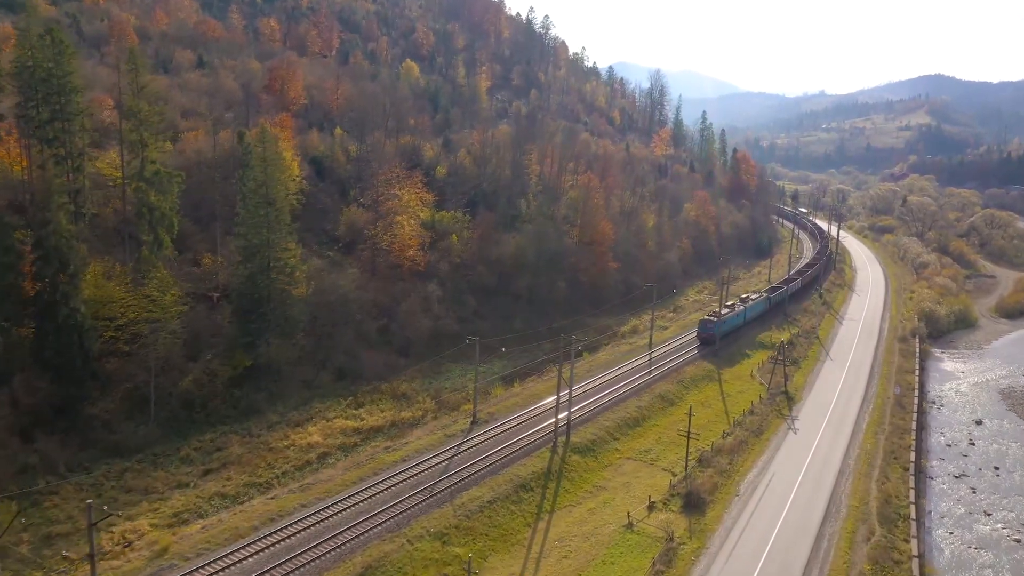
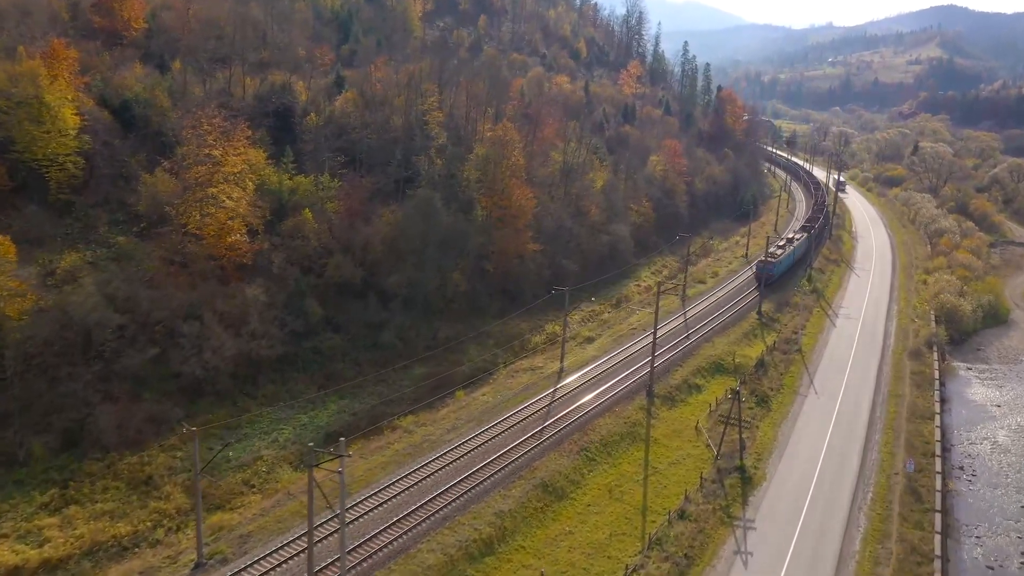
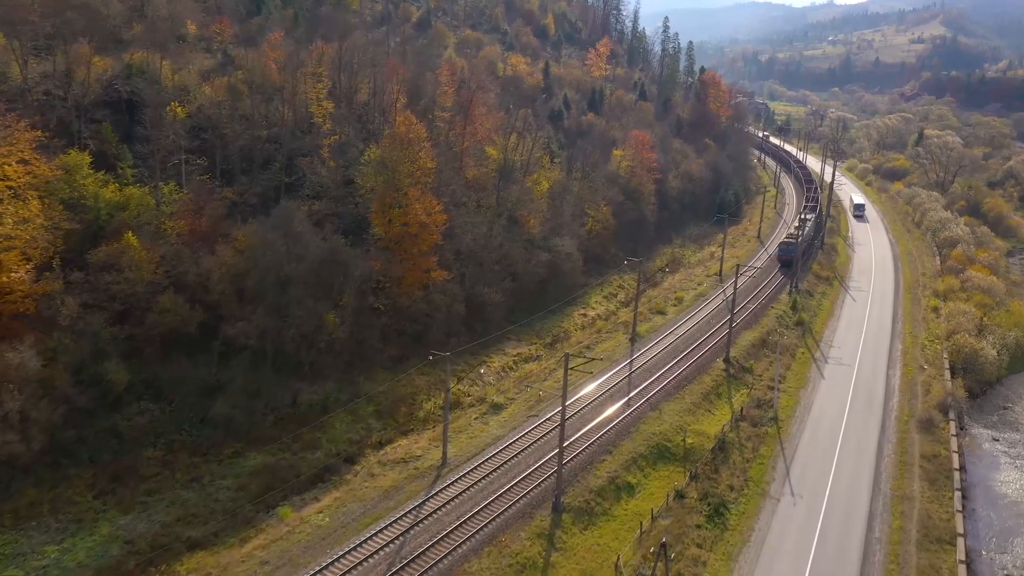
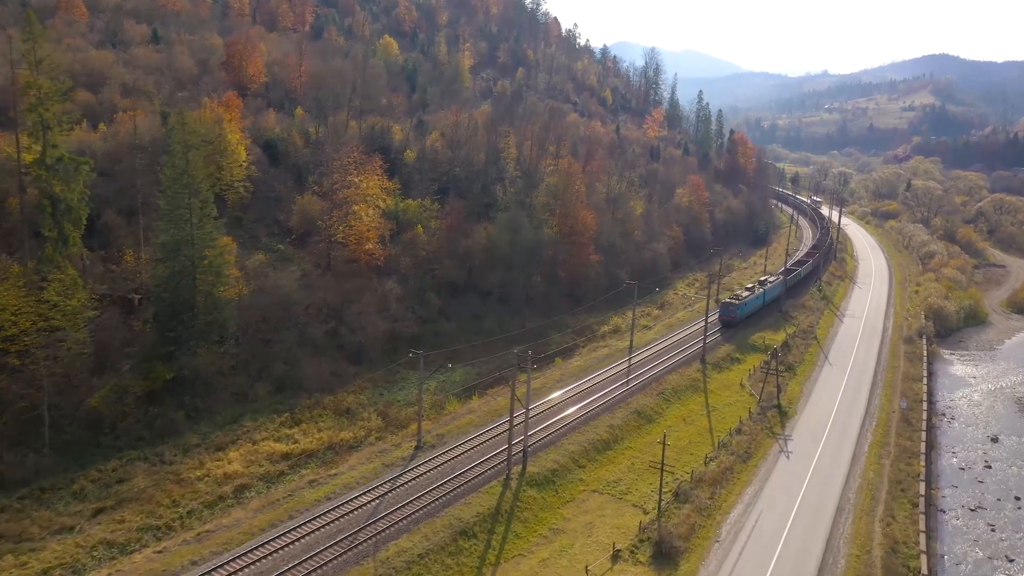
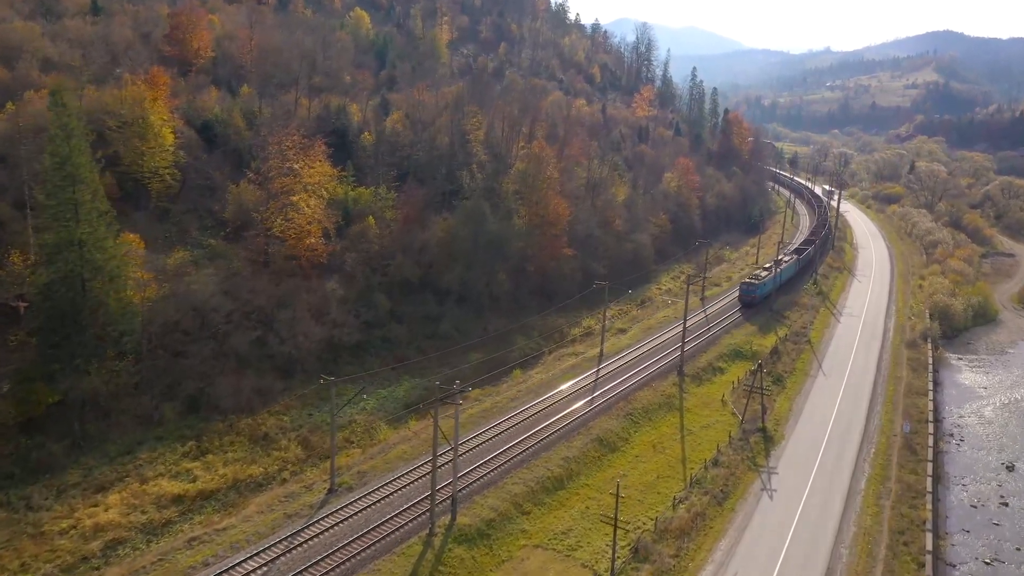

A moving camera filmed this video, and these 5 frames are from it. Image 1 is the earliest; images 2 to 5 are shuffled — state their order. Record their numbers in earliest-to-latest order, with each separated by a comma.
4, 5, 2, 3
